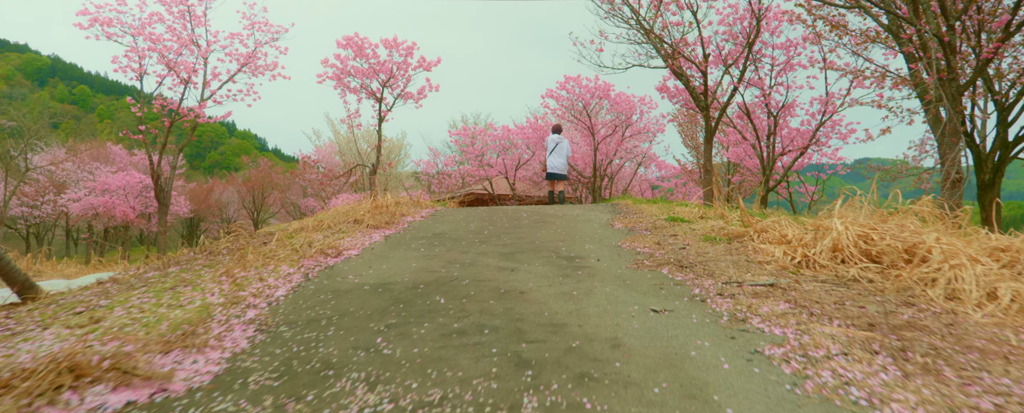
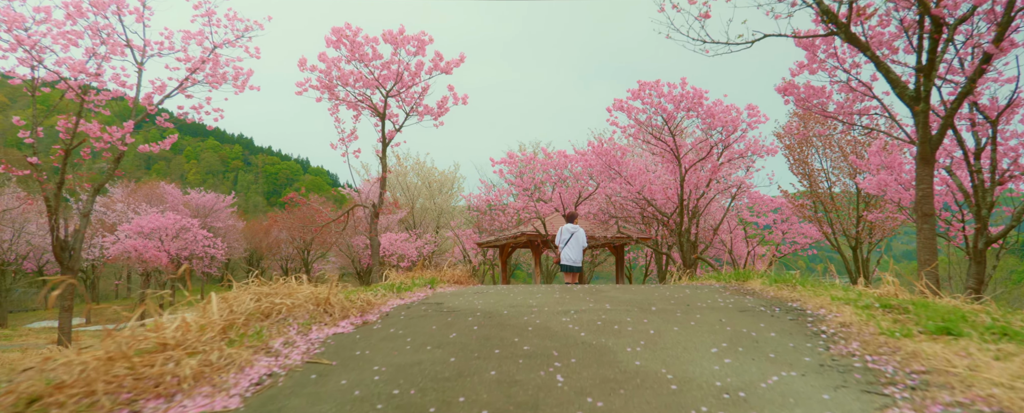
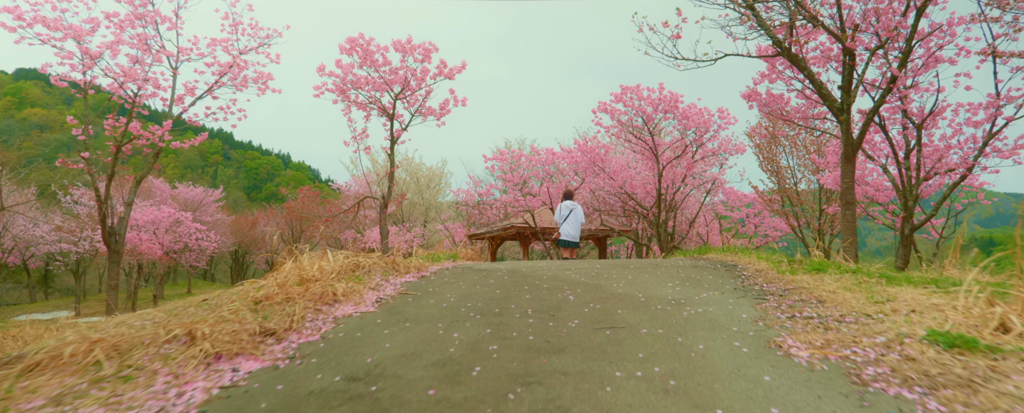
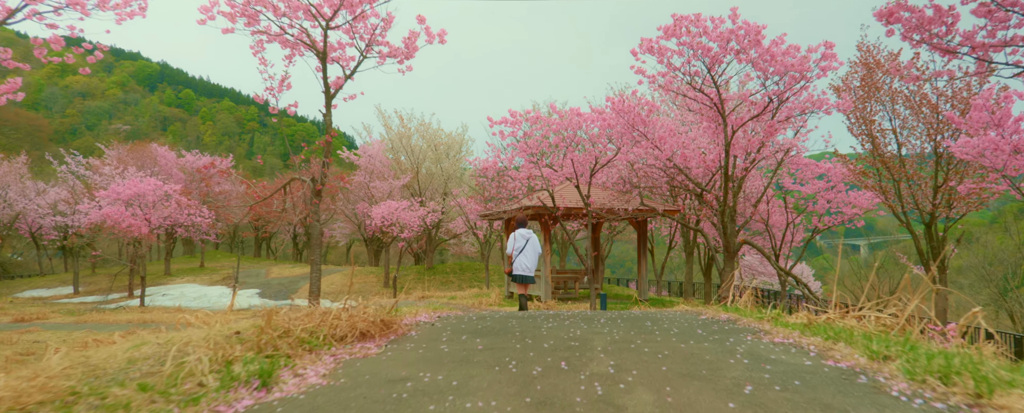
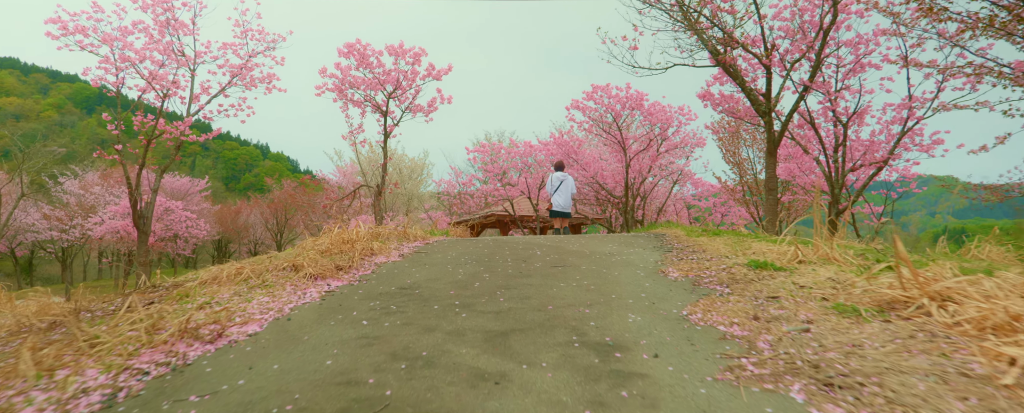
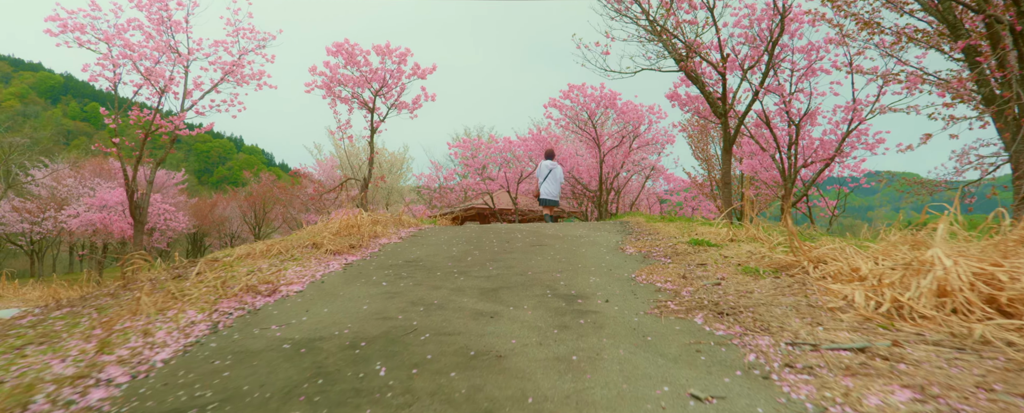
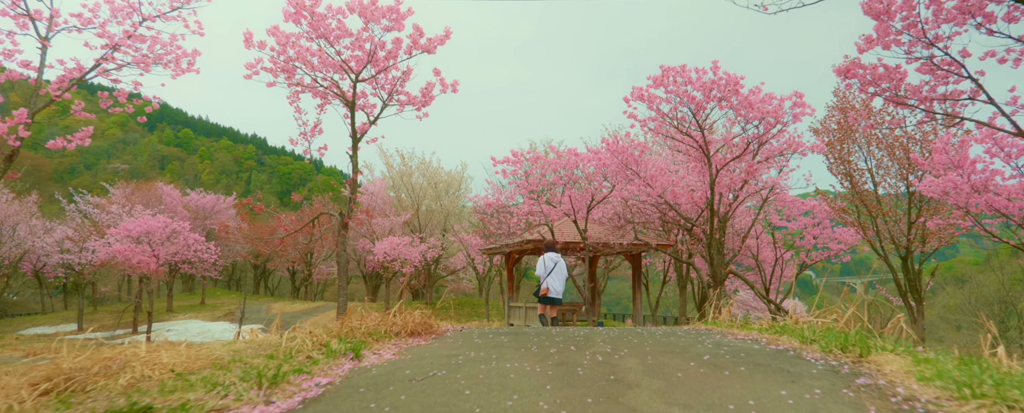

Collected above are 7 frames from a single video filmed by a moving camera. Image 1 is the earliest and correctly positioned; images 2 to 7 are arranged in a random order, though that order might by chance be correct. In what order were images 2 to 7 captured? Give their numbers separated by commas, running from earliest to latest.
6, 5, 3, 2, 7, 4
